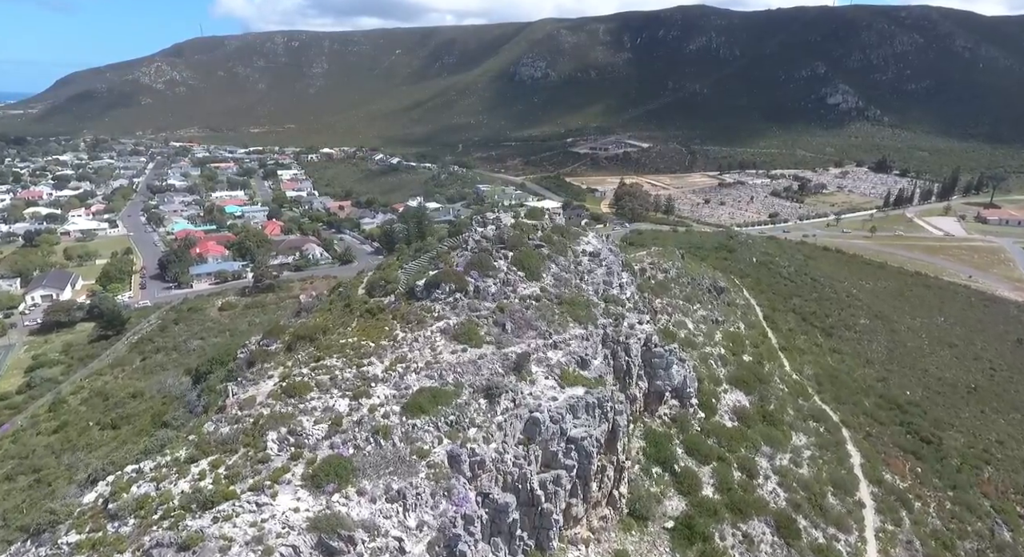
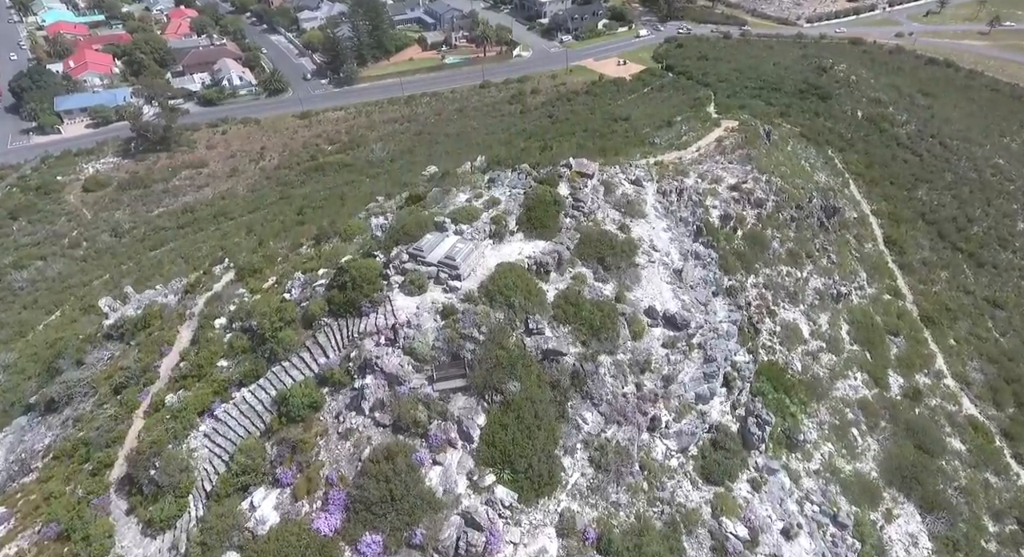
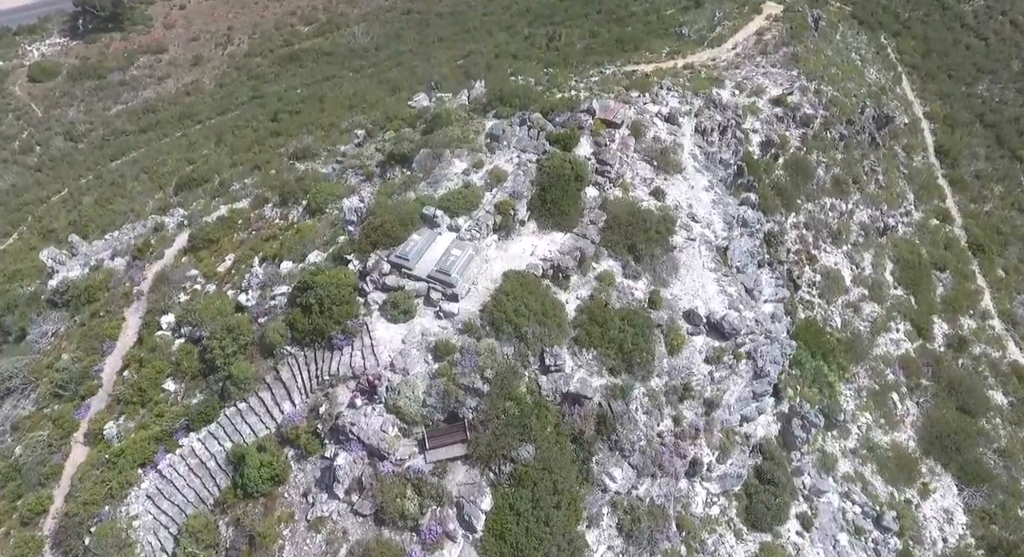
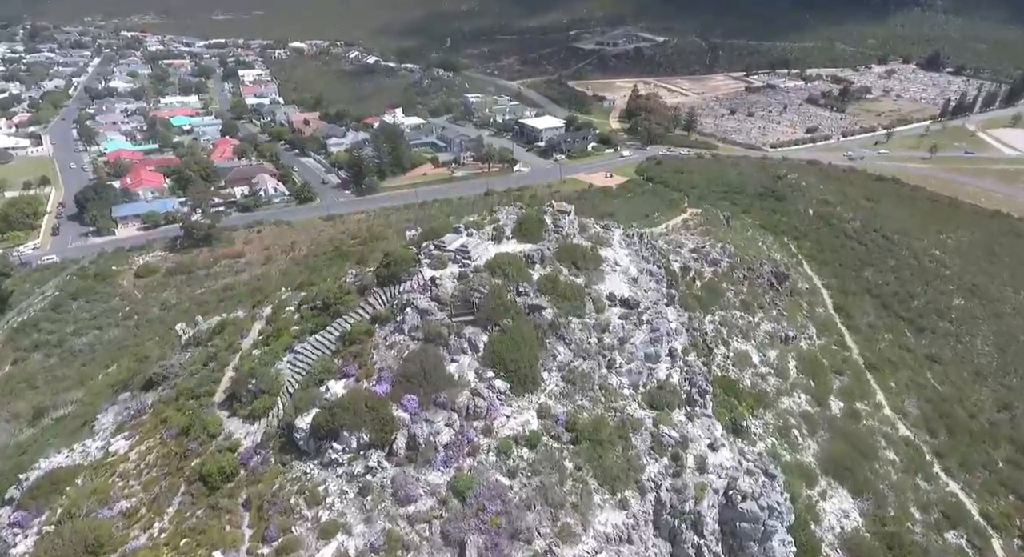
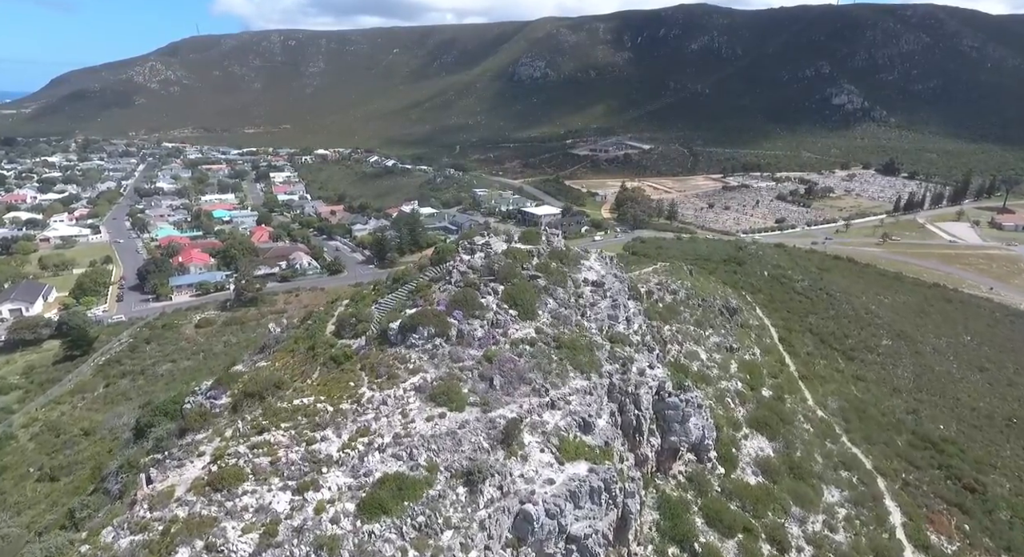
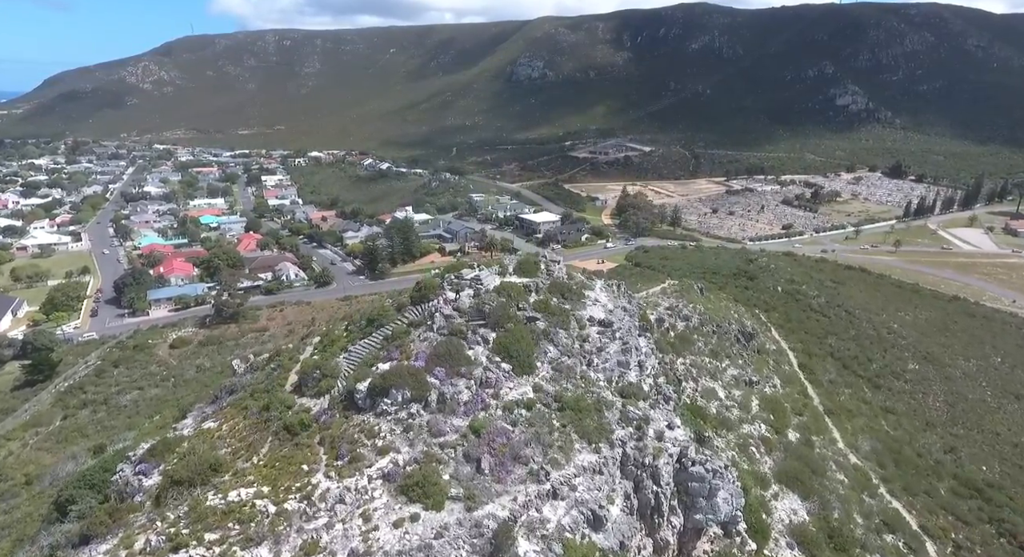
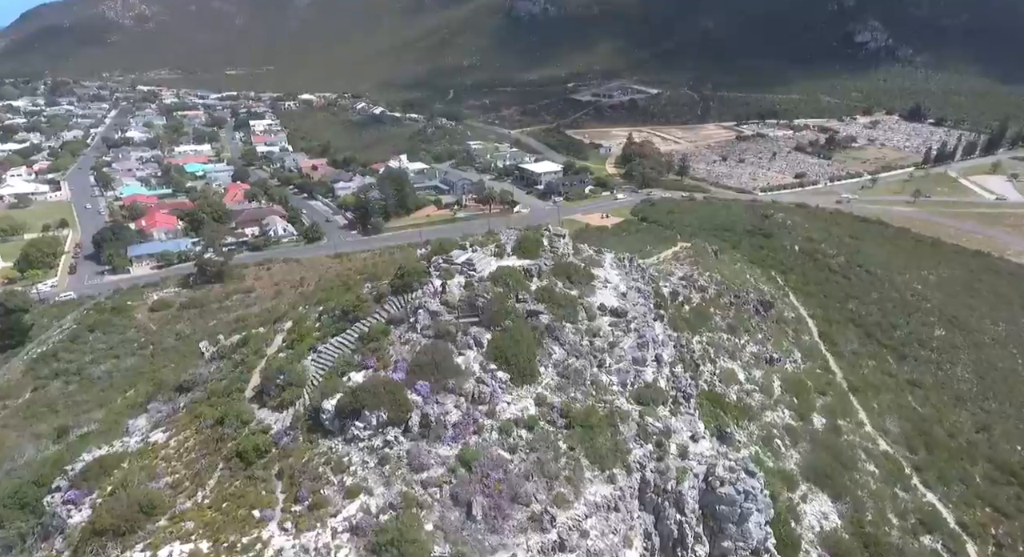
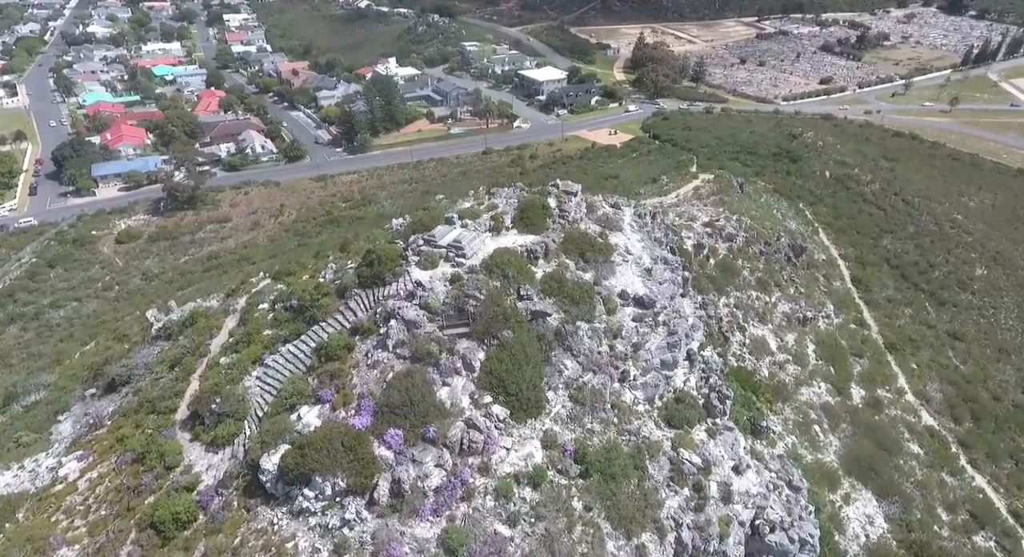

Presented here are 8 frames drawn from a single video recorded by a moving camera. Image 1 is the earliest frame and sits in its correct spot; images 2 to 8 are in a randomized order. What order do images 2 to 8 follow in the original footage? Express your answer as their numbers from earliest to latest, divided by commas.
5, 6, 7, 4, 8, 2, 3
